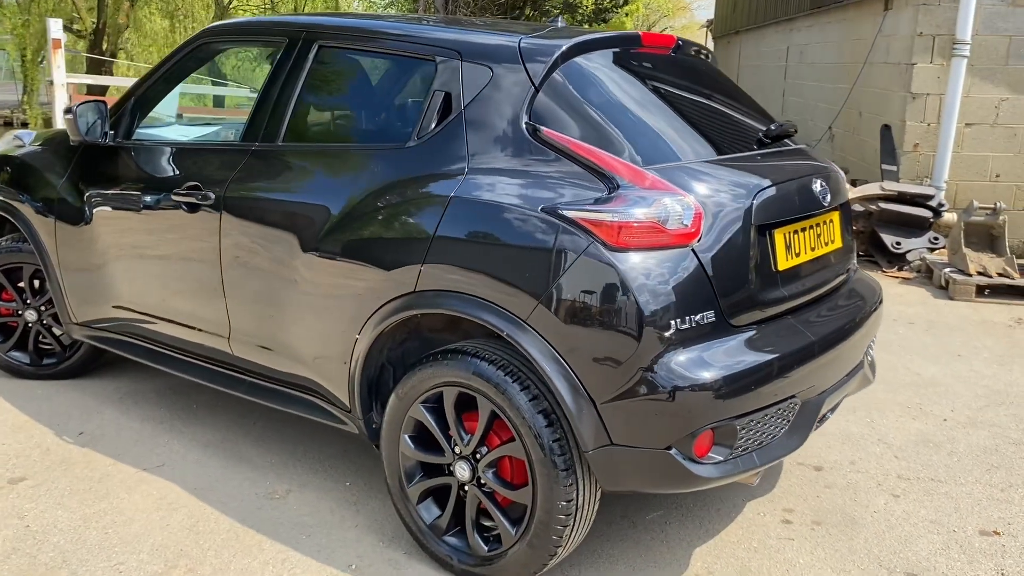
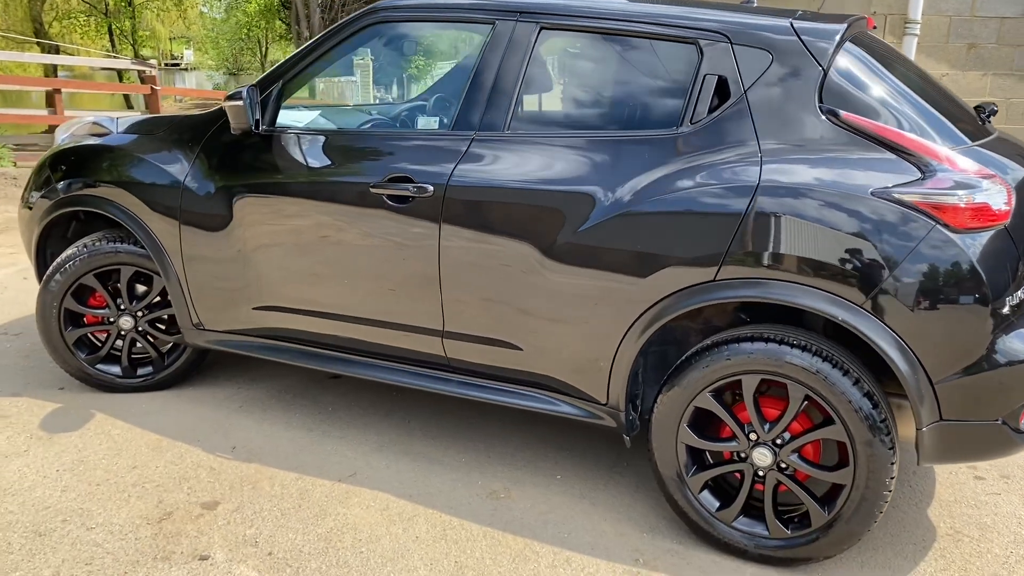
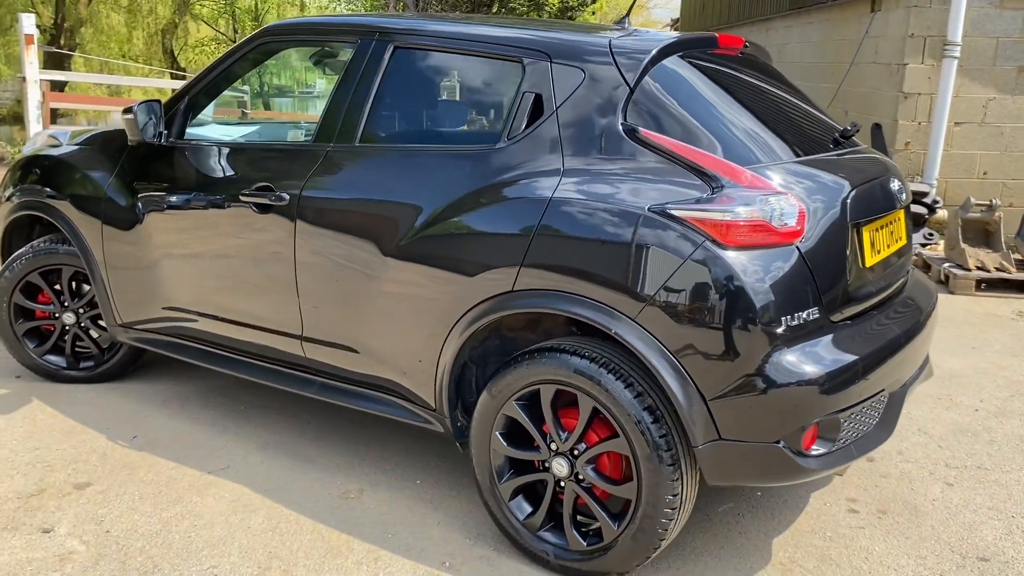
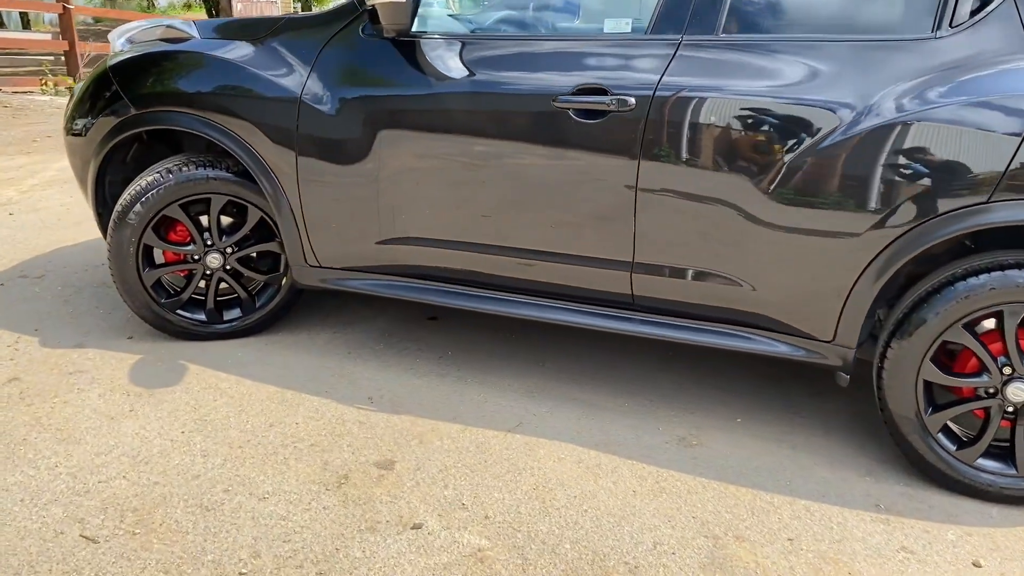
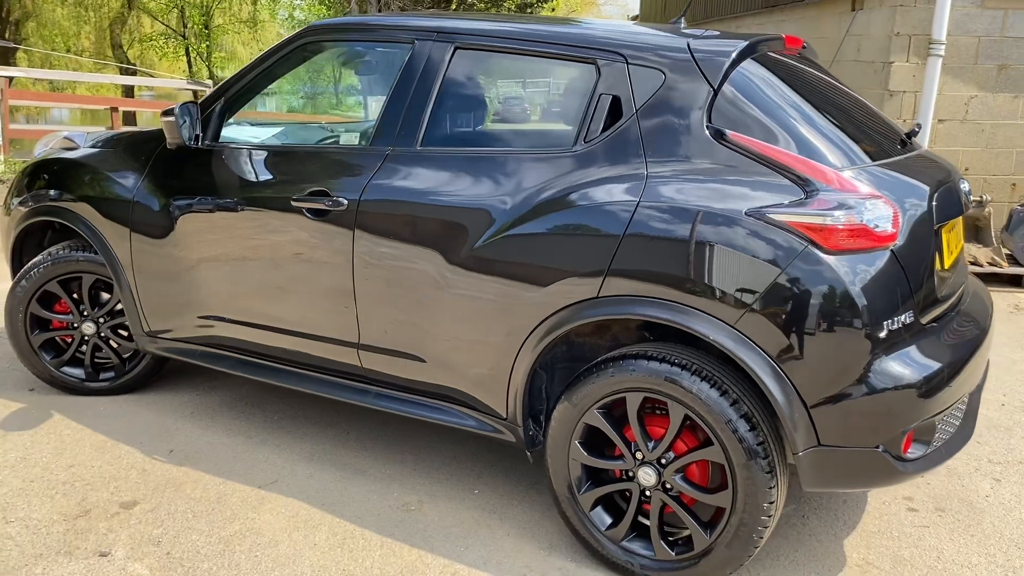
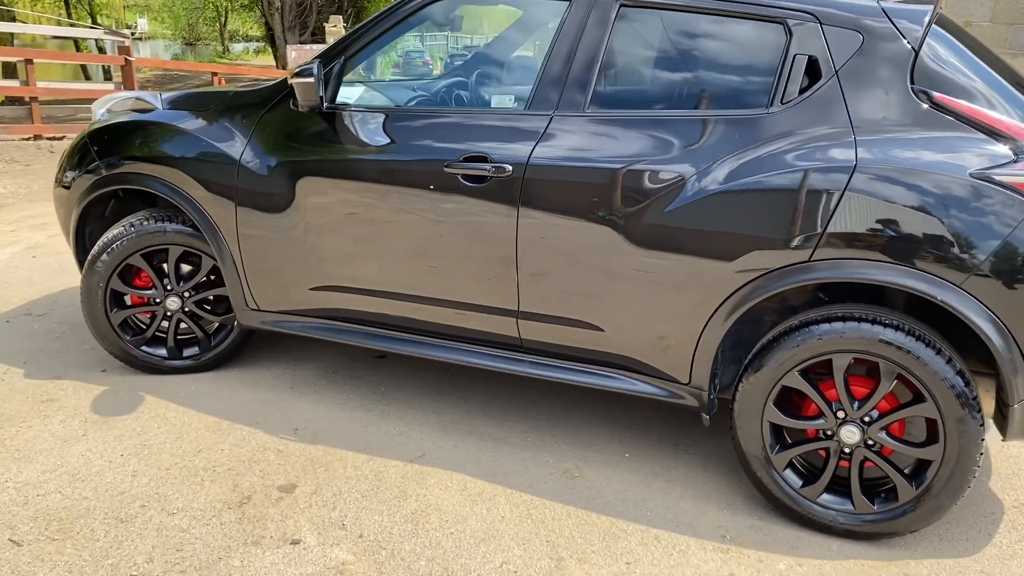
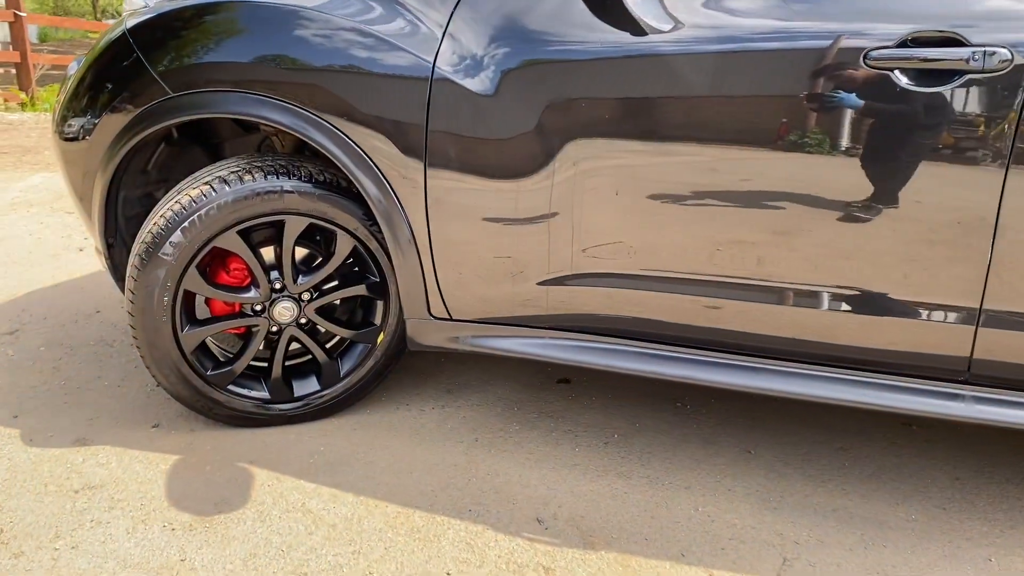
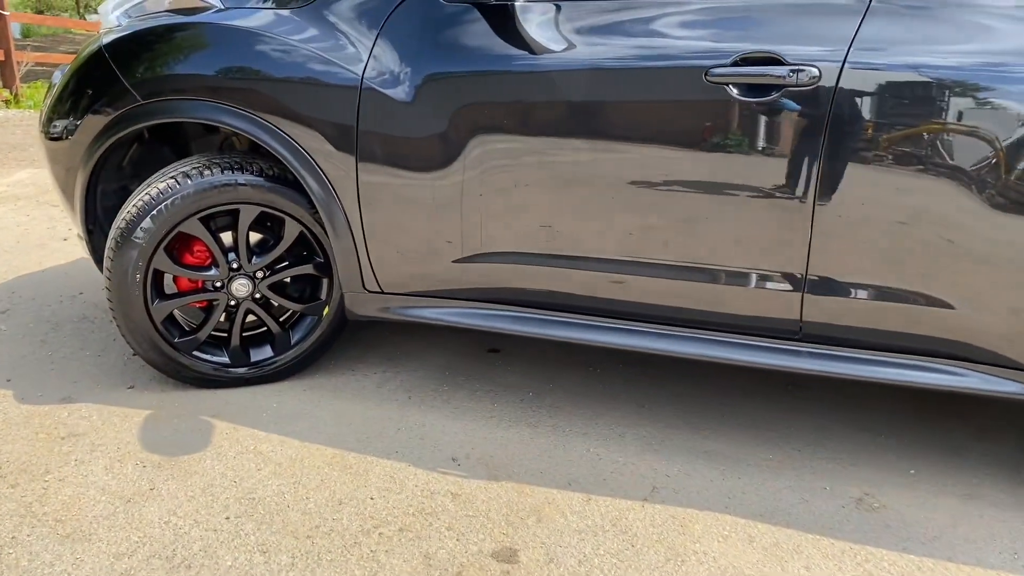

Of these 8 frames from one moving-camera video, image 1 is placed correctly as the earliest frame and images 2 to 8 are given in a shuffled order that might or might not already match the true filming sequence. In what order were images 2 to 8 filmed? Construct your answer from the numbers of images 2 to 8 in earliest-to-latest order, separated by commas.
3, 5, 2, 6, 4, 8, 7
